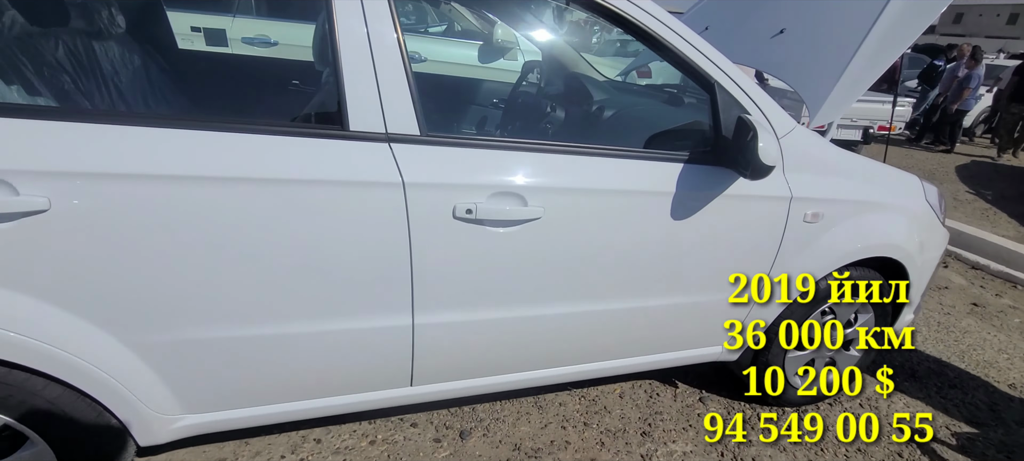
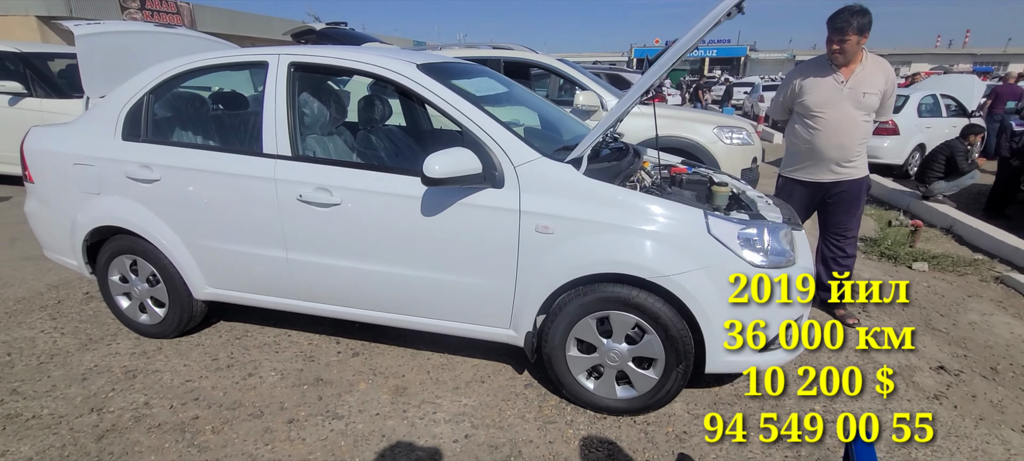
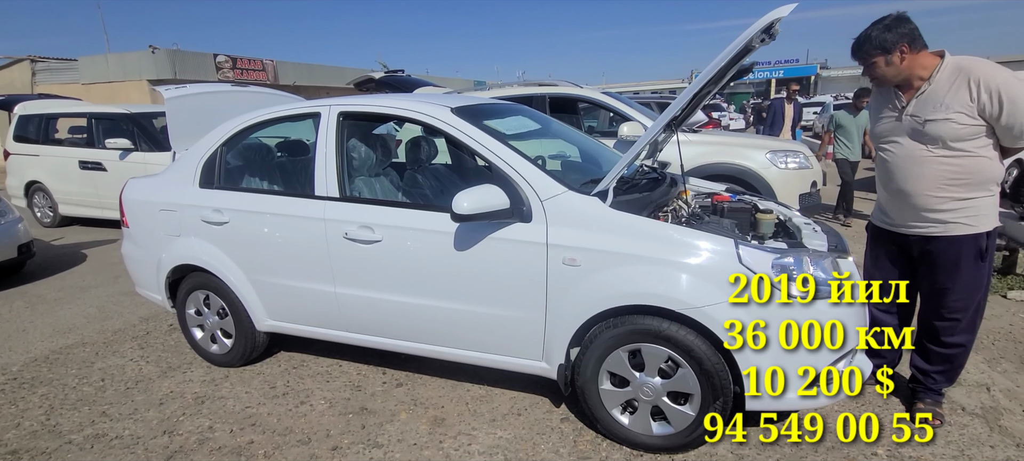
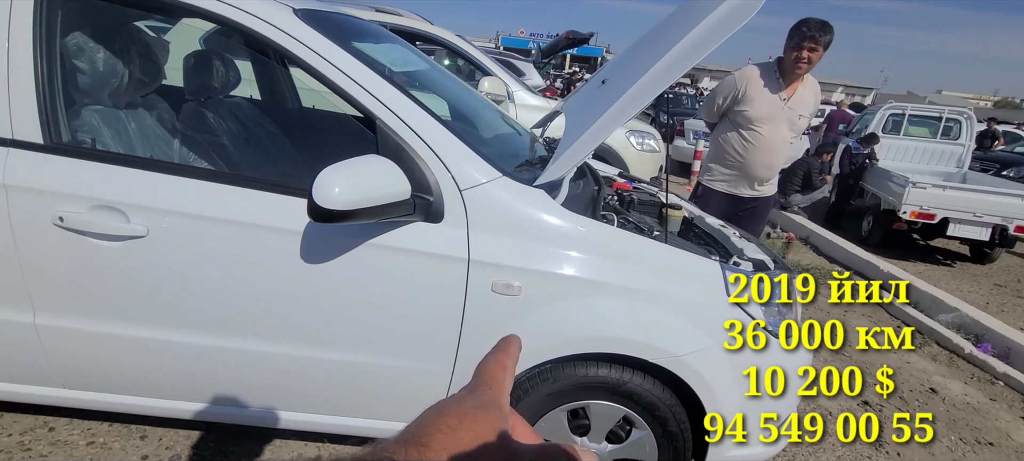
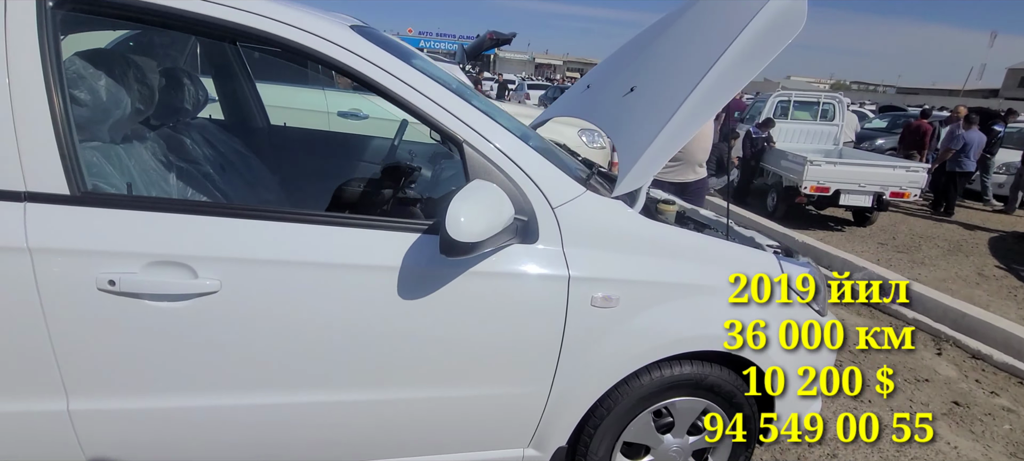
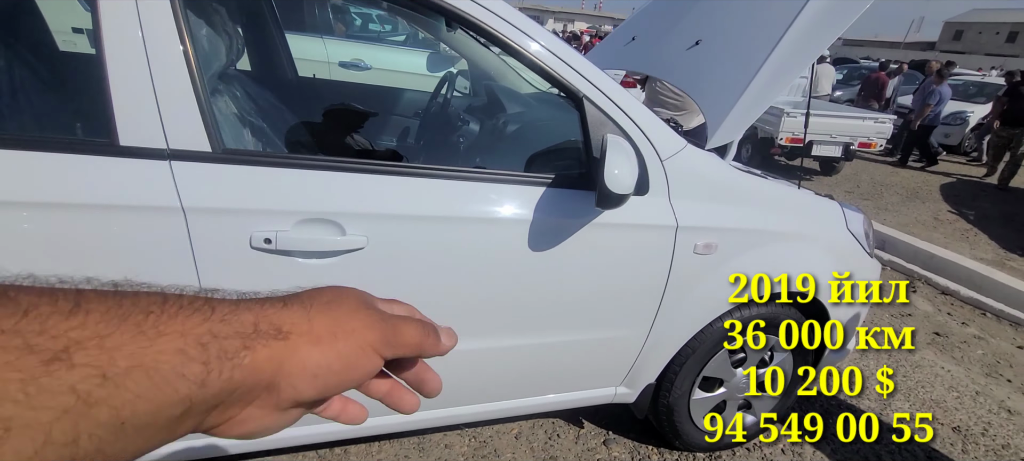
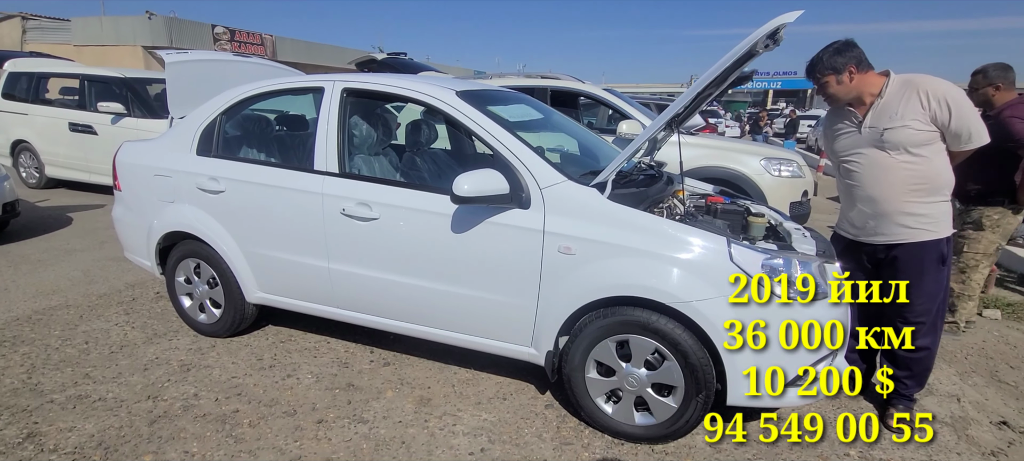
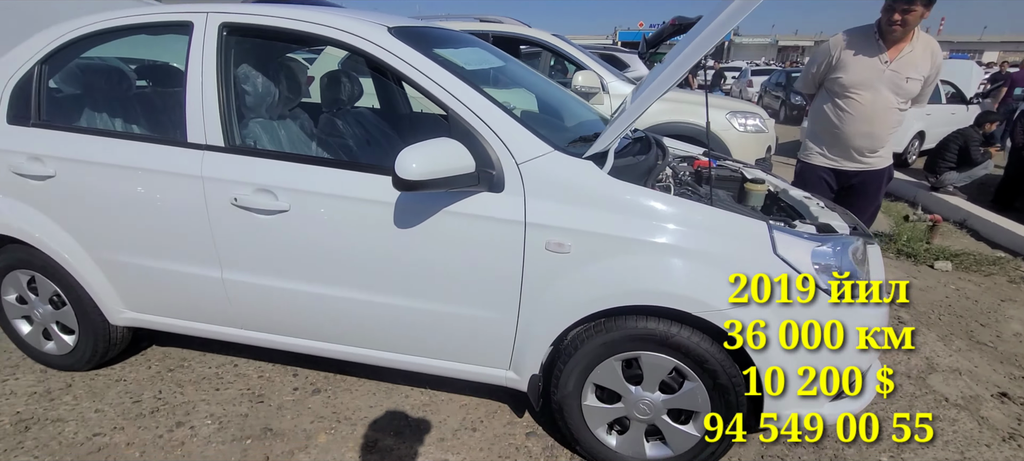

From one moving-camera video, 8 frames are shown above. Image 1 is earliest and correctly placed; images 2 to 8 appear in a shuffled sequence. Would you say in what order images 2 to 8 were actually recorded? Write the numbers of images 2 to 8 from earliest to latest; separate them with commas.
6, 5, 4, 8, 2, 3, 7
